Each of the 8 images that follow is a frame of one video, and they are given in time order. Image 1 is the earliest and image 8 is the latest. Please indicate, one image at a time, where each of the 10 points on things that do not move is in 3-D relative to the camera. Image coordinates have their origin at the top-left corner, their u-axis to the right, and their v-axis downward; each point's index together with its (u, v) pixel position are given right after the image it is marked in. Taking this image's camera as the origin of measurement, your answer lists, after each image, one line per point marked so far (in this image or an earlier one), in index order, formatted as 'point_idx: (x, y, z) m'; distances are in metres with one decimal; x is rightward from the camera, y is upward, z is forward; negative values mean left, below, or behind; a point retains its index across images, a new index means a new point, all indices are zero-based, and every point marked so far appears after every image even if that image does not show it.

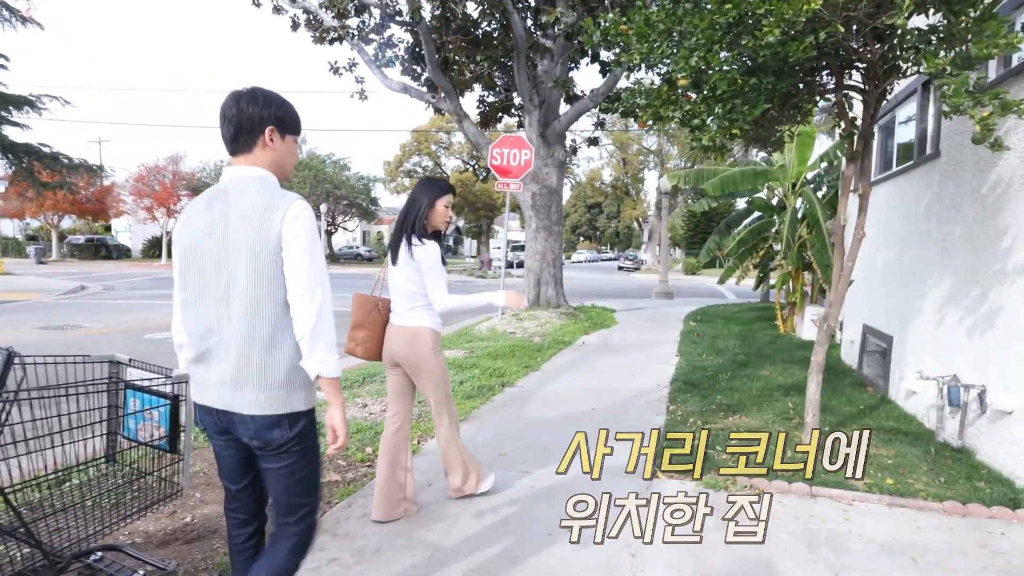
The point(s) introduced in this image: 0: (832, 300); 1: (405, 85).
0: (+2.2, -0.1, +4.6) m
1: (-2.2, +4.1, +13.5) m
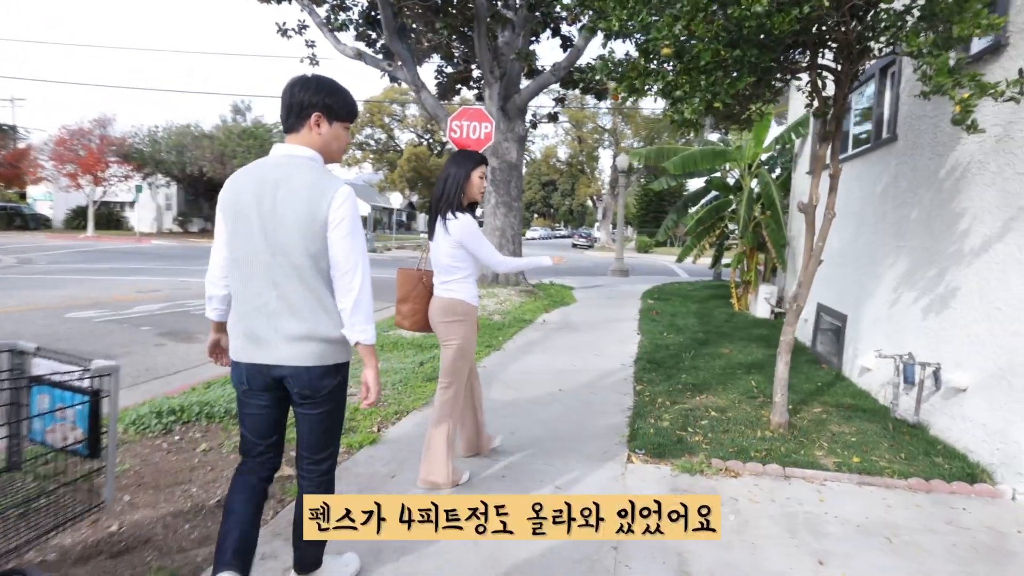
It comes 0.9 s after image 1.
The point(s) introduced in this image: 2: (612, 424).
0: (+2.0, 0.0, +4.6) m
1: (-3.0, +4.6, +13.0) m
2: (+0.7, -1.0, +5.0) m
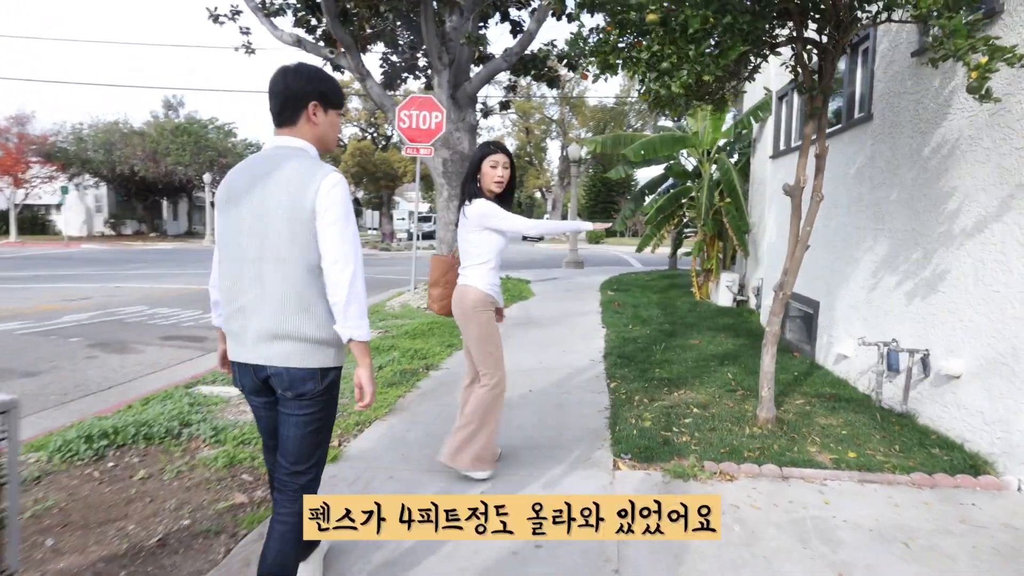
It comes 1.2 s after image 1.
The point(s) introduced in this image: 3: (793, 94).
0: (+1.8, +0.1, +4.4) m
1: (-3.9, +4.6, +12.3) m
2: (+0.5, -1.0, +4.7) m
3: (+3.5, +2.4, +8.2) m
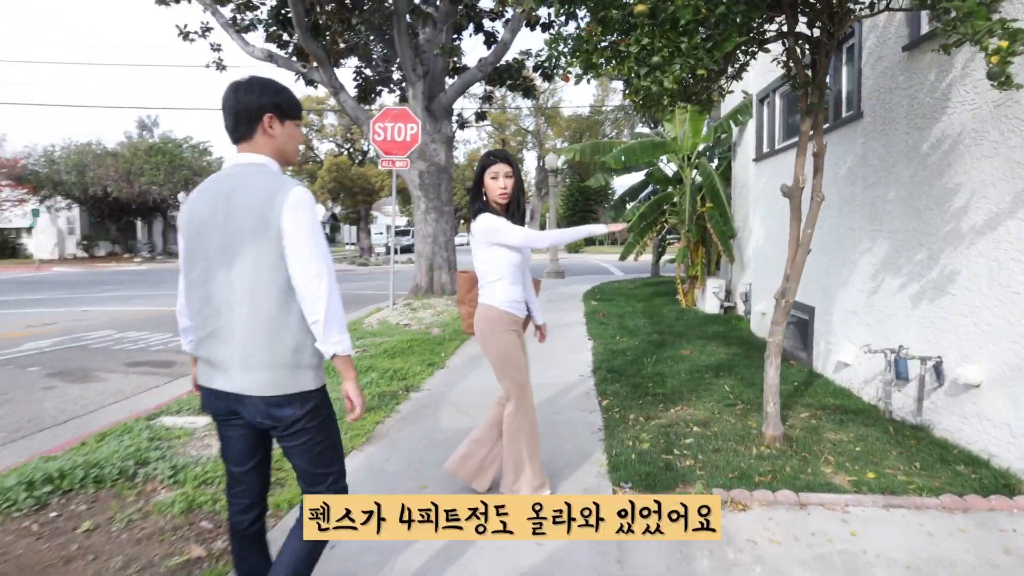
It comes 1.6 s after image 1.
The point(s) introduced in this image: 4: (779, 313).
0: (+1.7, +0.1, +4.1) m
1: (-4.4, +4.2, +11.9) m
2: (+0.4, -1.1, +4.3) m
3: (+3.2, +2.3, +8.0) m
4: (+1.7, -0.2, +4.1) m
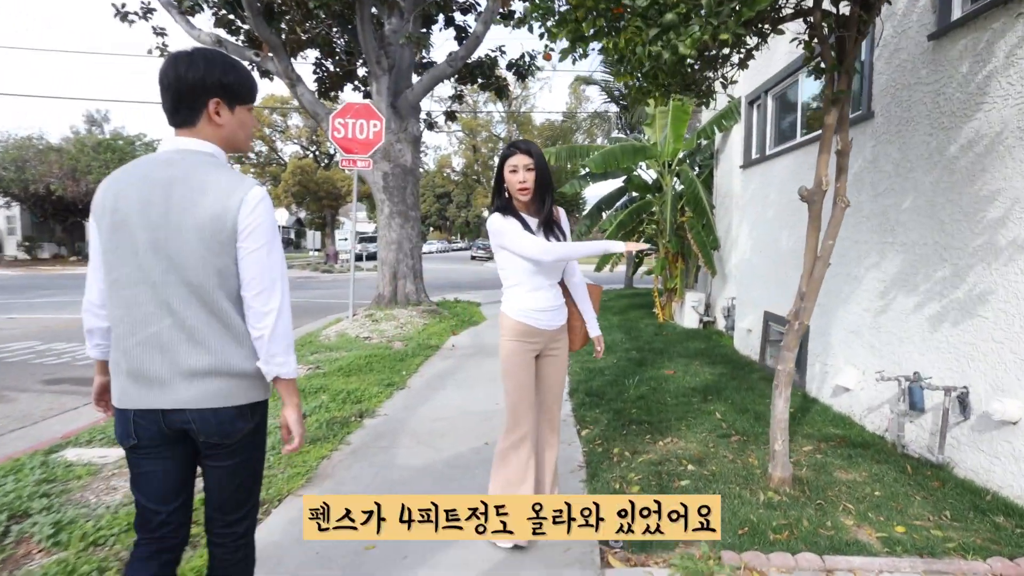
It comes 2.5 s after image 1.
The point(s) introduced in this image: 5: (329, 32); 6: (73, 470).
0: (+1.5, 0.0, +3.5) m
1: (-4.9, +4.1, +11.1) m
2: (+0.3, -1.2, +3.7) m
3: (+2.9, +2.1, +7.5) m
4: (+1.5, -0.3, +3.6) m
5: (-3.4, +4.7, +12.3) m
6: (-2.7, -1.1, +4.2) m
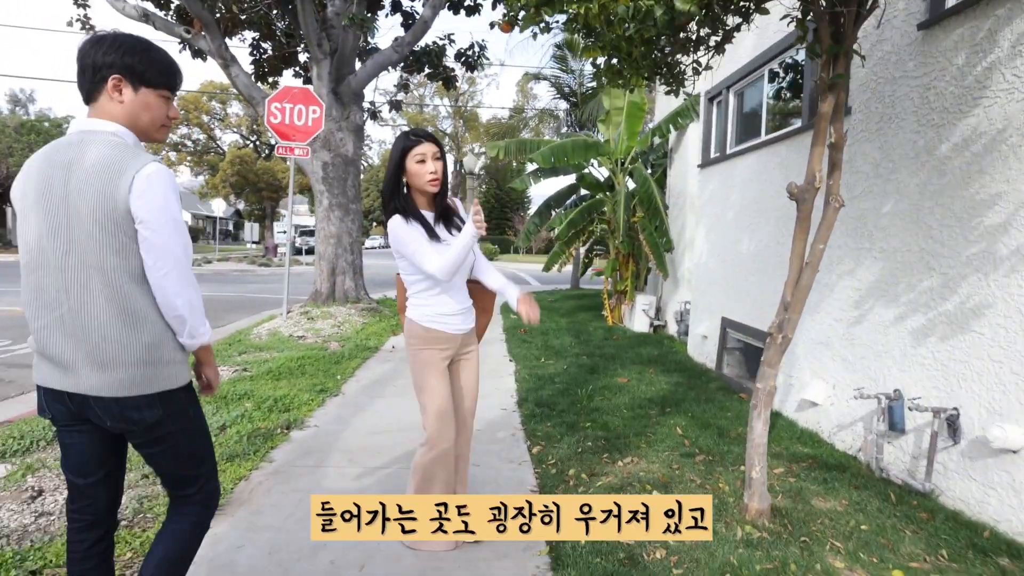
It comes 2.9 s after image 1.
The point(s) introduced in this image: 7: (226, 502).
0: (+1.3, -0.1, +3.1) m
1: (-5.6, +4.2, +10.2) m
2: (0.0, -1.2, +3.2) m
3: (+2.3, +2.1, +7.2) m
4: (+1.2, -0.3, +3.2) m
5: (-4.2, +4.8, +11.5) m
6: (-3.0, -1.1, +3.4) m
7: (-1.6, -1.2, +3.6) m
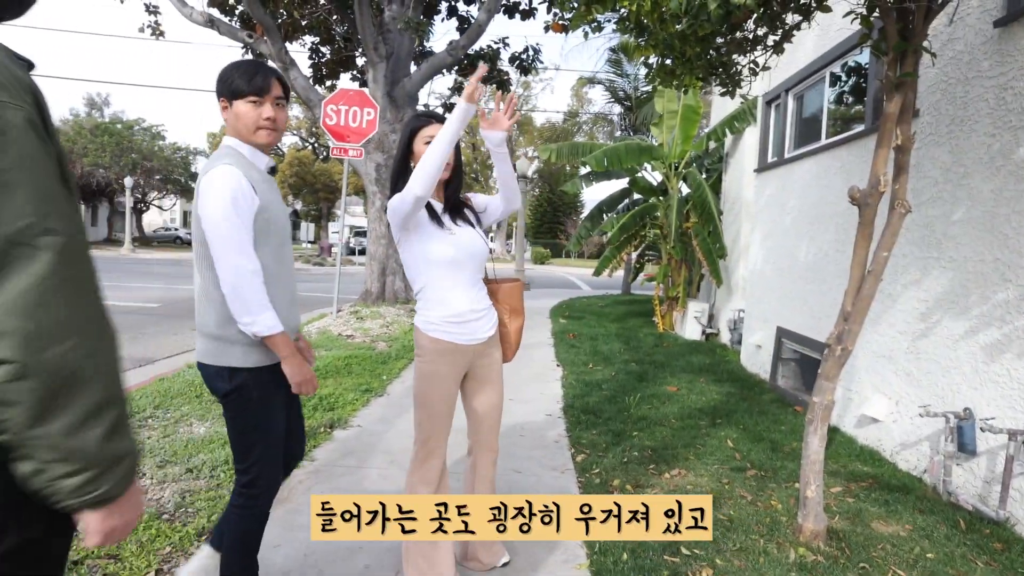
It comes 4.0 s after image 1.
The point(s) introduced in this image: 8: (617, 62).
0: (+1.5, -0.1, +3.0) m
1: (-4.8, +4.3, +10.5) m
2: (+0.2, -1.2, +3.1) m
3: (+2.9, +2.0, +7.0) m
4: (+1.4, -0.3, +3.0) m
5: (-3.3, +4.8, +11.7) m
6: (-2.8, -1.0, +3.6) m
7: (-1.3, -1.1, +3.6) m
8: (+2.1, +4.6, +13.6) m
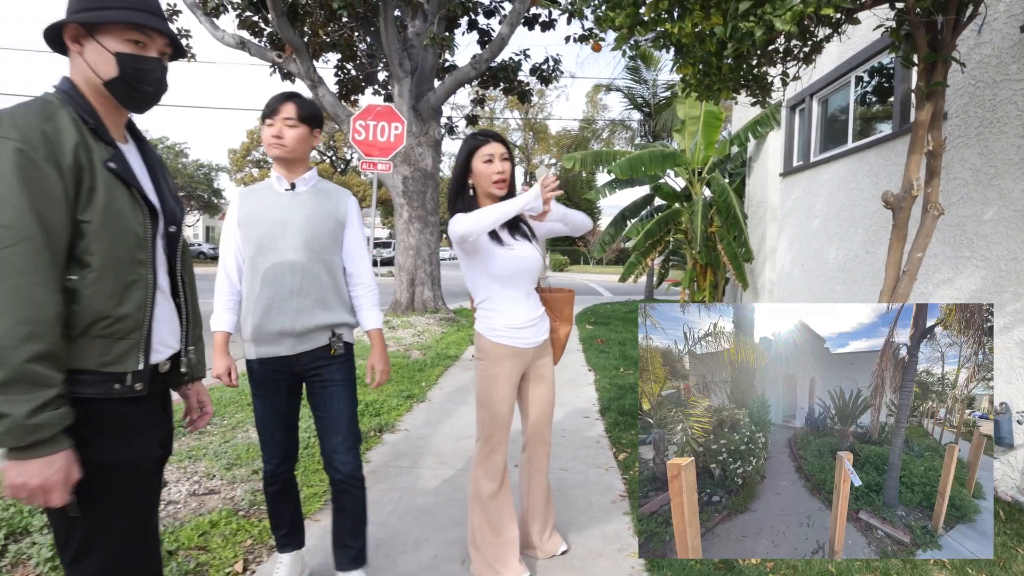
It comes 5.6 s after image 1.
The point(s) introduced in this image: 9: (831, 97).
0: (+1.8, -0.1, +3.1) m
1: (-4.4, +4.1, +10.9) m
2: (+0.4, -1.2, +3.3) m
3: (+3.2, +2.0, +7.1) m
4: (+1.7, -0.3, +3.1) m
5: (-2.9, +4.6, +12.0) m
6: (-2.5, -1.1, +3.8) m
7: (-1.1, -1.2, +3.8) m
8: (+2.5, +4.5, +13.7) m
9: (+3.2, +1.9, +6.7) m
